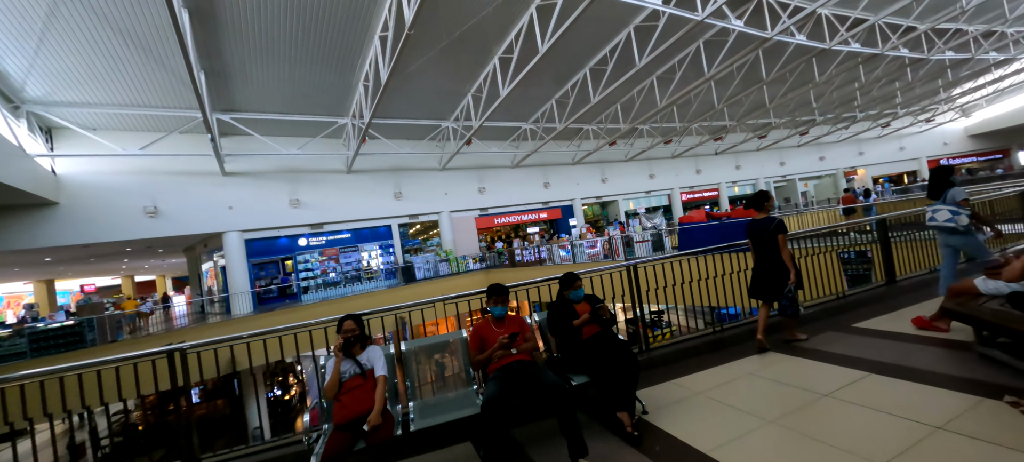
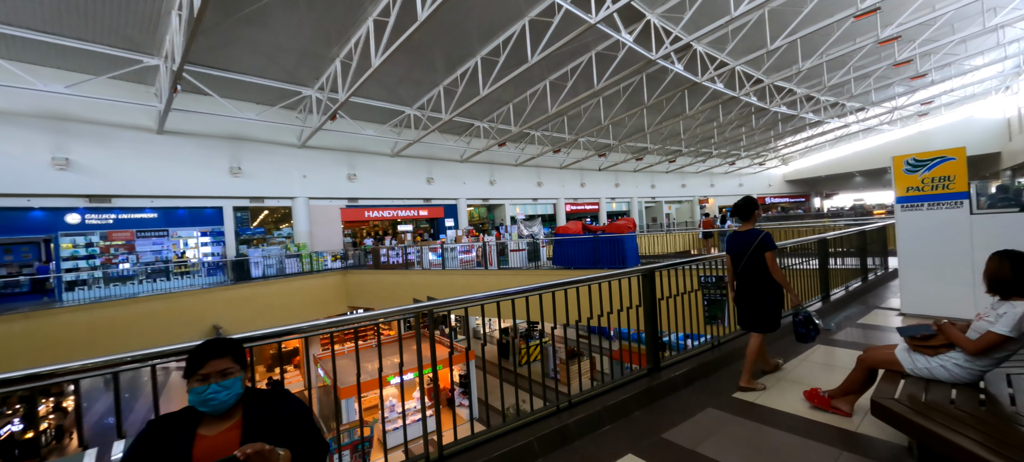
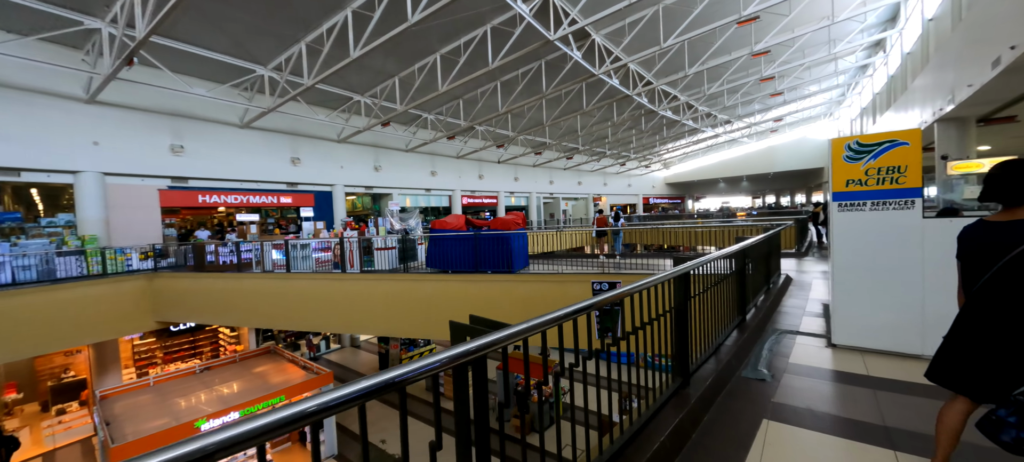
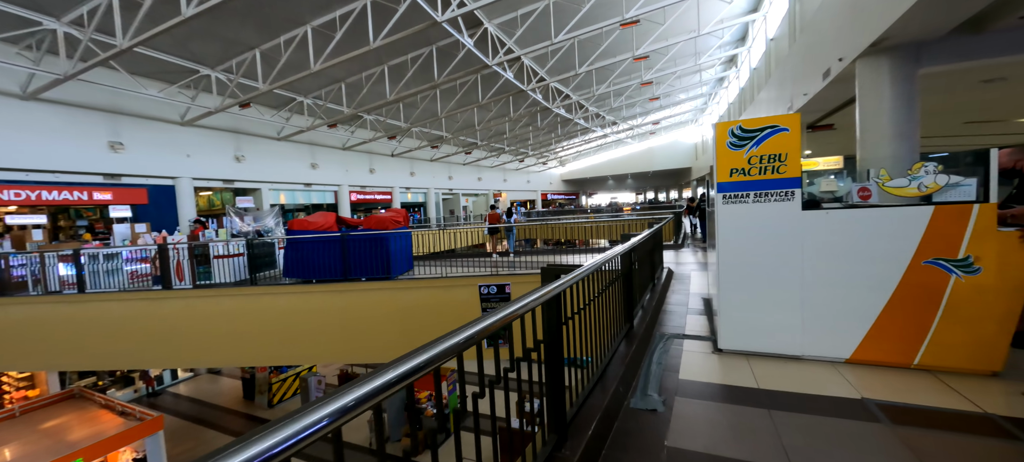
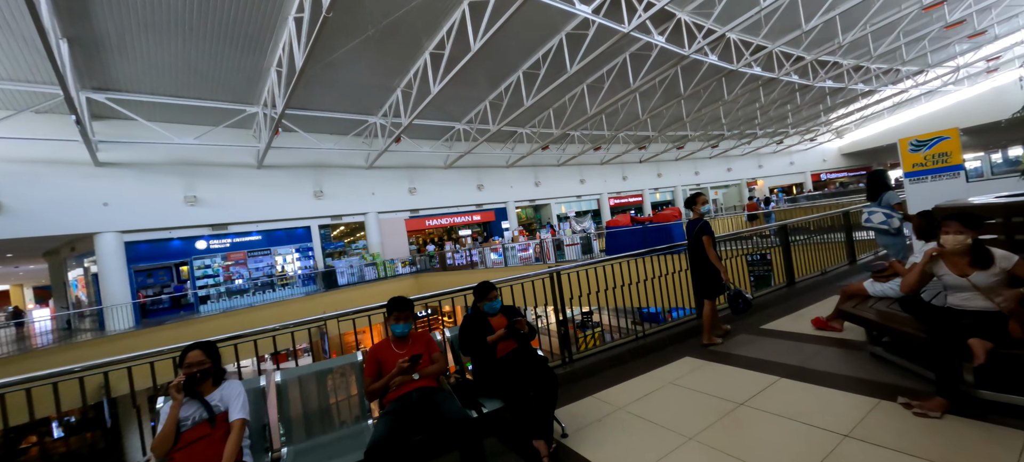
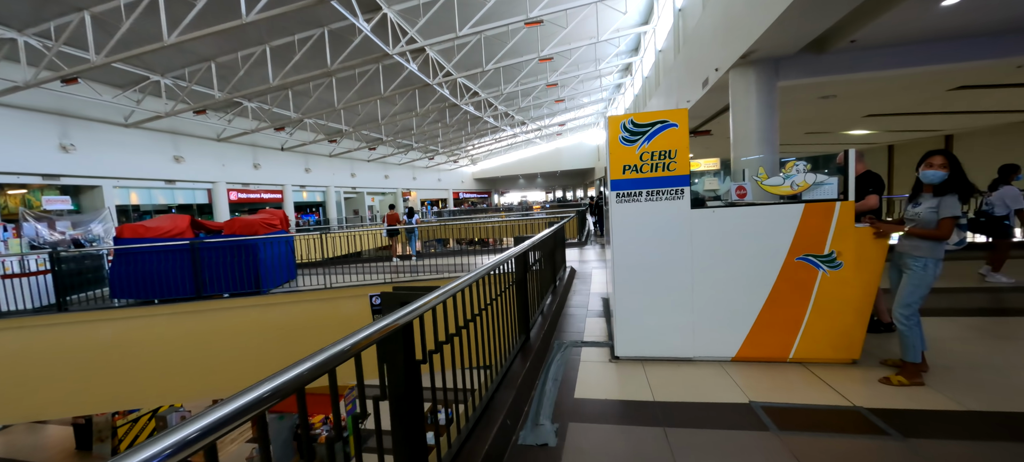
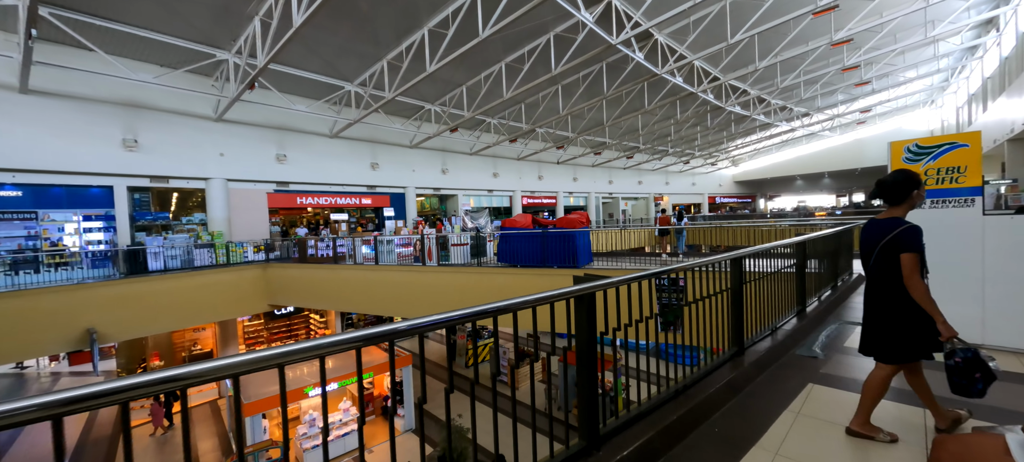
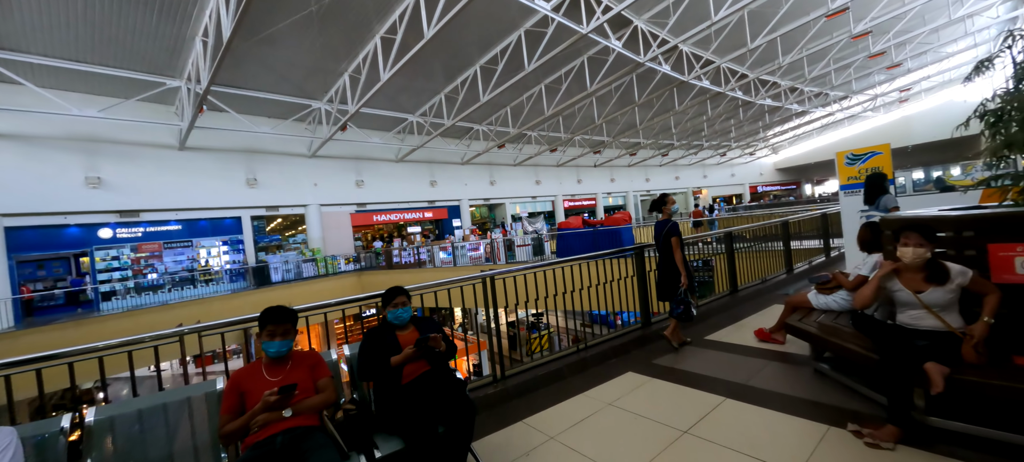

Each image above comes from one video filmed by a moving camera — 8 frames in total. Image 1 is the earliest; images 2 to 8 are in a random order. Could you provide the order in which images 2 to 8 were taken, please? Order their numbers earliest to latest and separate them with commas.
5, 8, 2, 7, 3, 4, 6
